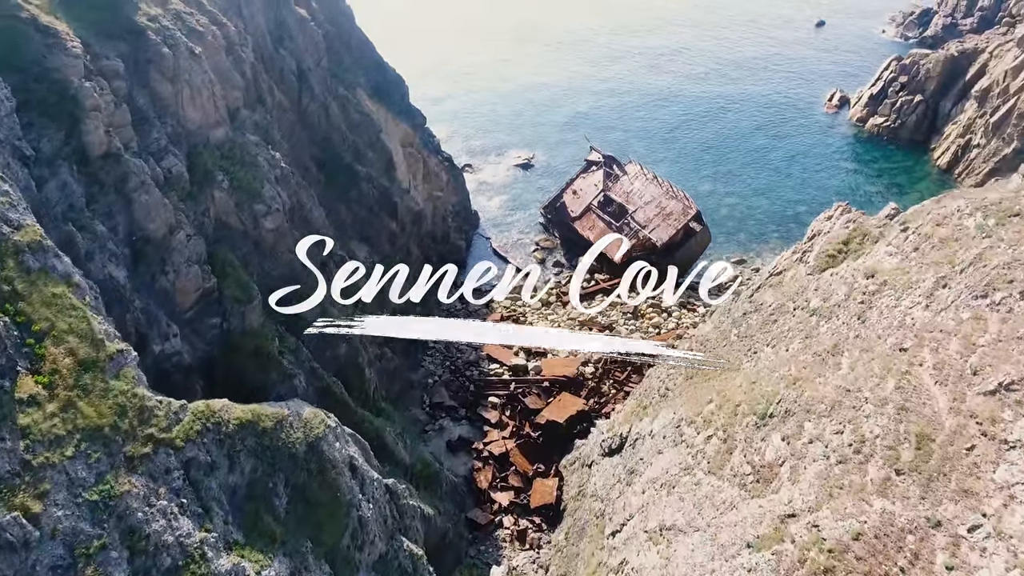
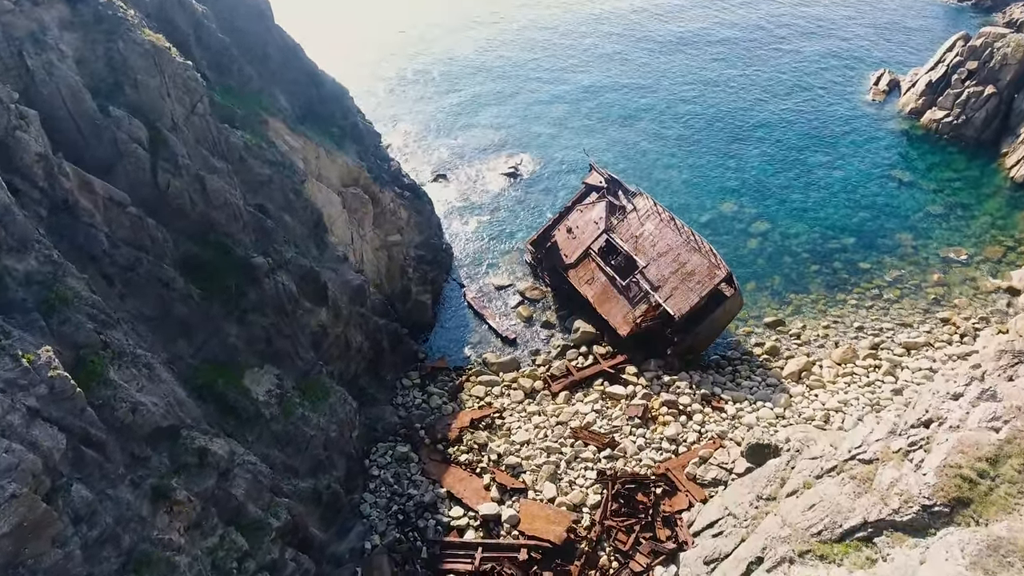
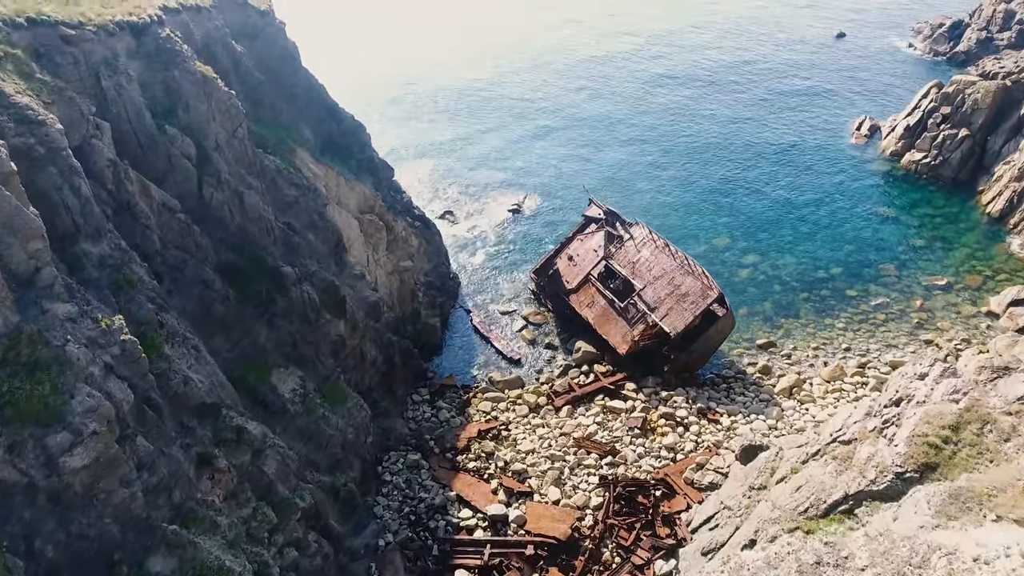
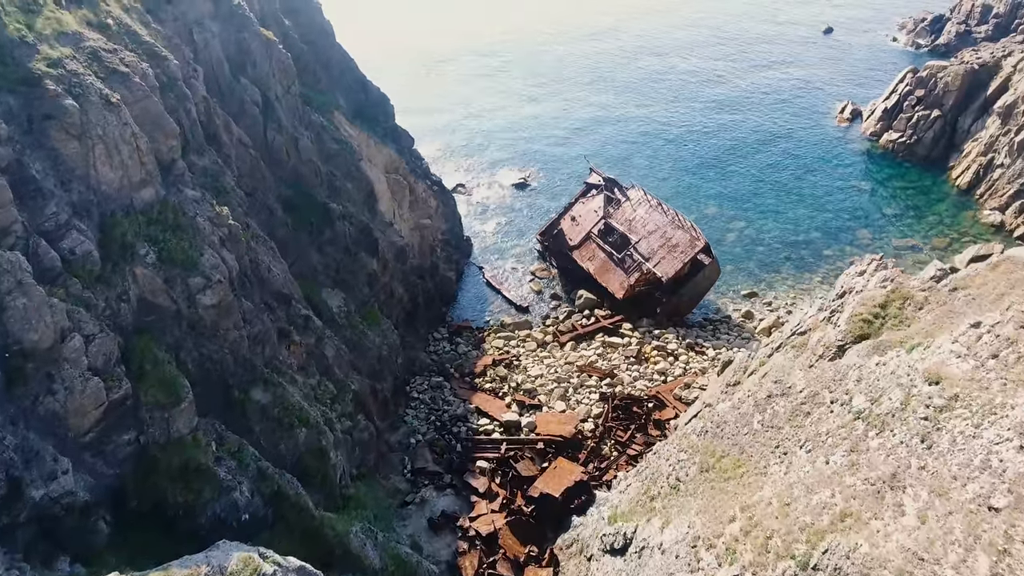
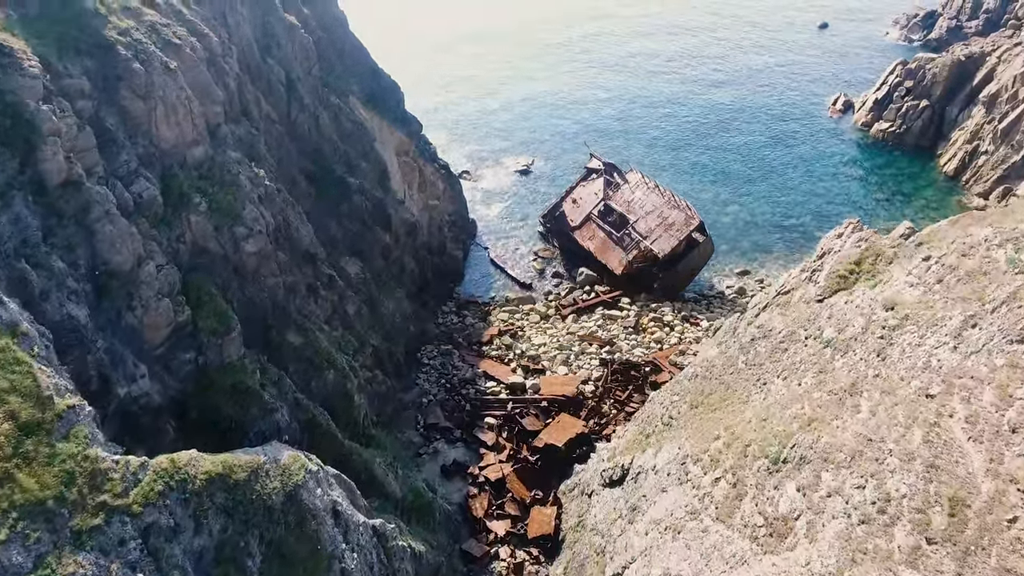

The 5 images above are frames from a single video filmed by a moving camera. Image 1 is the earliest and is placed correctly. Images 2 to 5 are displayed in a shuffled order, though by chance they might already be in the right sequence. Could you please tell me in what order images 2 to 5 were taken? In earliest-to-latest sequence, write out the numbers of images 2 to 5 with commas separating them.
5, 4, 3, 2
